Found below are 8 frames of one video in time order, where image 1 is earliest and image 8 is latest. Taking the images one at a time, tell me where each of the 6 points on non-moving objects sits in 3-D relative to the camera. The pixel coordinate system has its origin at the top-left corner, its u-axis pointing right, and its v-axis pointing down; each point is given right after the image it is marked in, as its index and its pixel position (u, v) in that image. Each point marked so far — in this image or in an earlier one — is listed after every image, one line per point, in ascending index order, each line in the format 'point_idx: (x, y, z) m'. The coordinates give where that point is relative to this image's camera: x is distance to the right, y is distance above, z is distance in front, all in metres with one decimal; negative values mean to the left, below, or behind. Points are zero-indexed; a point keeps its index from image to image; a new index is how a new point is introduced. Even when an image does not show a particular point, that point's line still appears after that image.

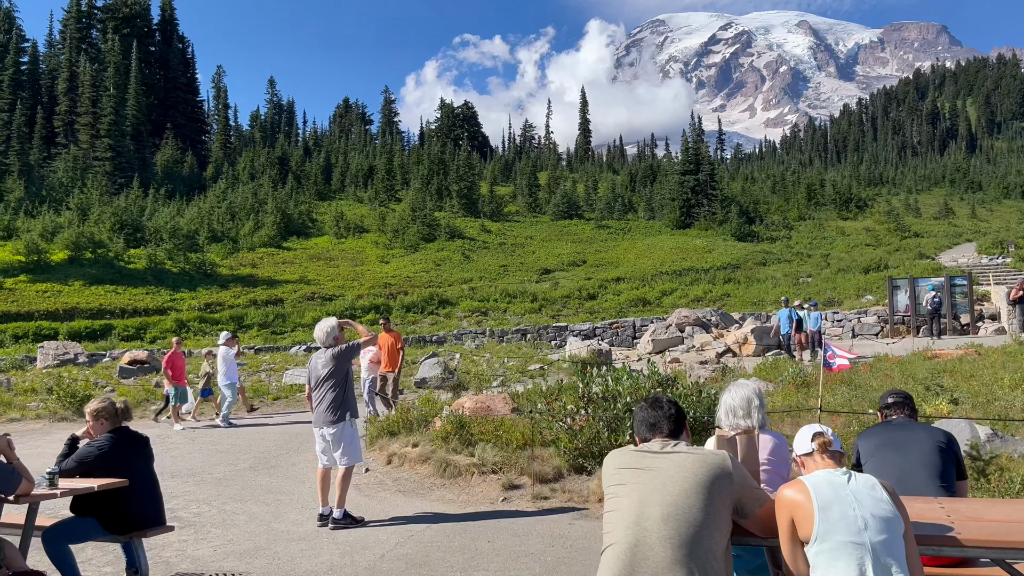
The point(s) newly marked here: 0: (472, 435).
0: (-0.5, -1.8, +8.0) m
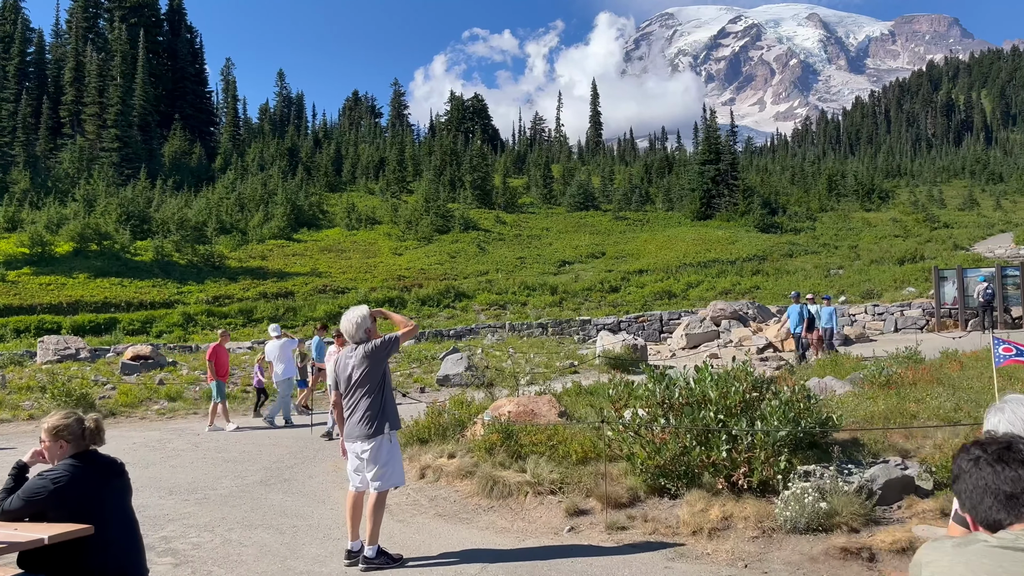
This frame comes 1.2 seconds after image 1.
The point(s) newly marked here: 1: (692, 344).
0: (+0.1, -1.7, +6.8) m
1: (+5.3, -1.7, +19.2) m
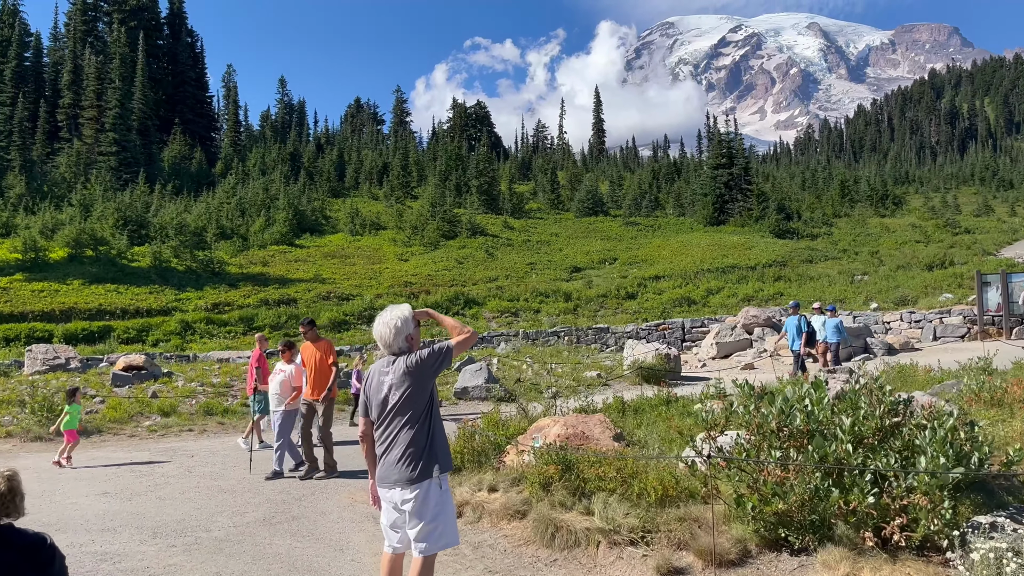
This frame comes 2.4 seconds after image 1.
0: (+0.6, -1.6, +5.5) m
1: (+5.8, -1.8, +17.9) m
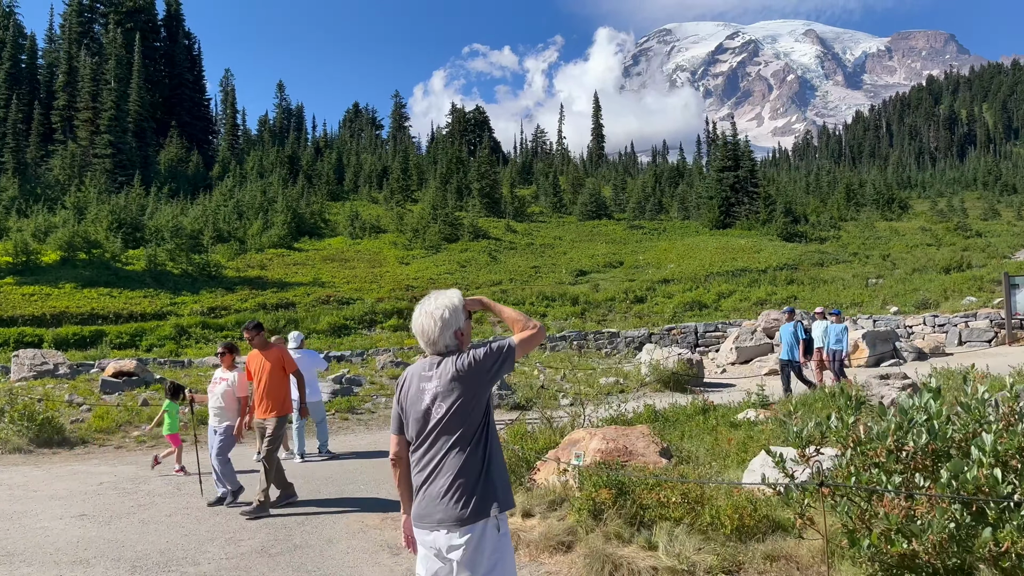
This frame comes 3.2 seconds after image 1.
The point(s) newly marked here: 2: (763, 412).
0: (+0.9, -1.6, +4.7) m
1: (+6.1, -1.9, +17.1) m
2: (+3.2, -1.6, +8.3) m
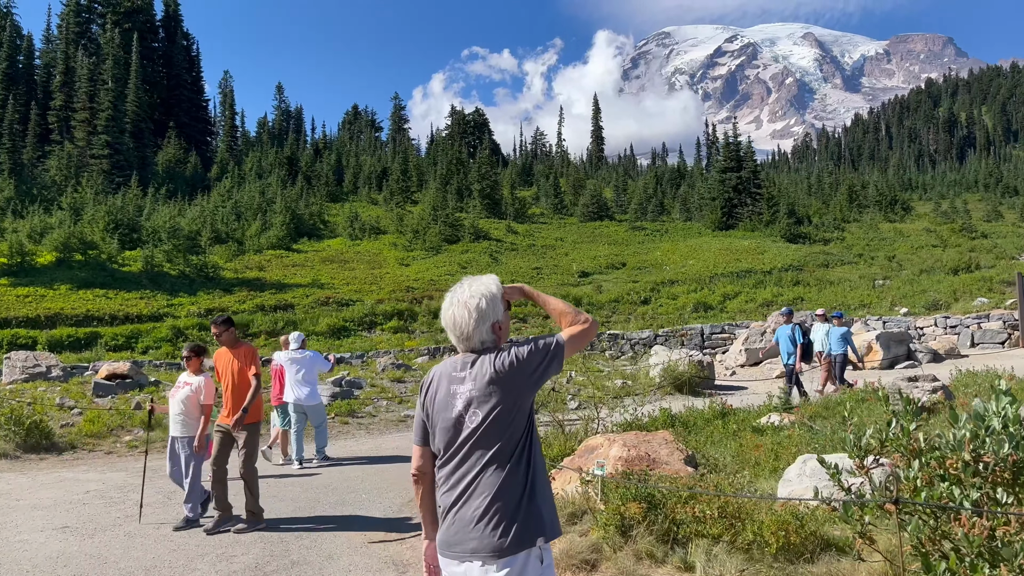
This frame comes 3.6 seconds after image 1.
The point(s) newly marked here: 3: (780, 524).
0: (+1.1, -1.5, +4.3) m
1: (+6.2, -1.9, +16.7) m
2: (+3.4, -1.6, +7.9) m
3: (+1.7, -1.5, +4.0) m
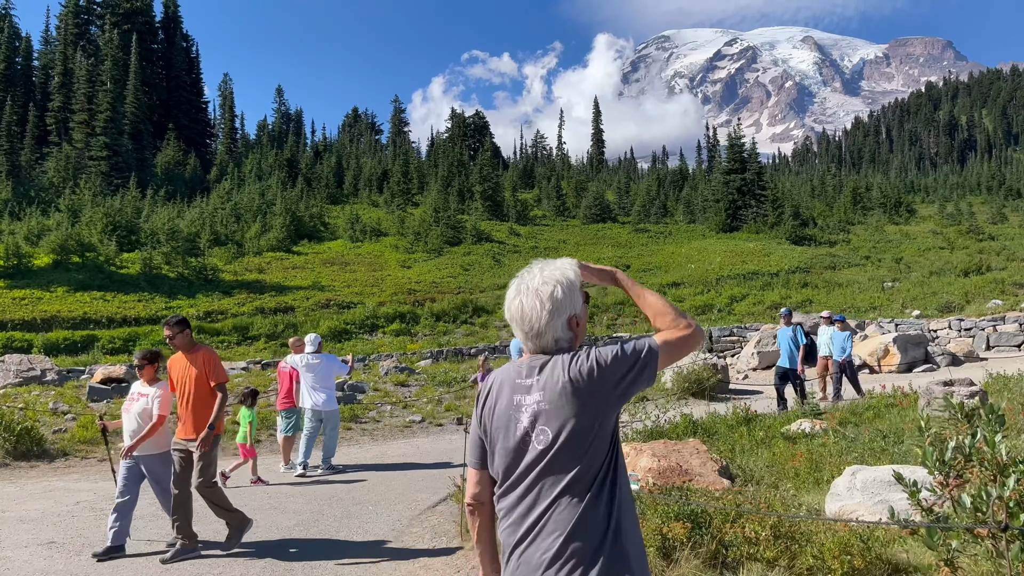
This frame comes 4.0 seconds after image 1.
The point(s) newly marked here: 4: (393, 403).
0: (+1.2, -1.5, +3.8) m
1: (+6.4, -1.9, +16.2) m
2: (+3.5, -1.6, +7.4) m
3: (+1.8, -1.4, +3.6) m
4: (-2.5, -2.4, +13.4) m
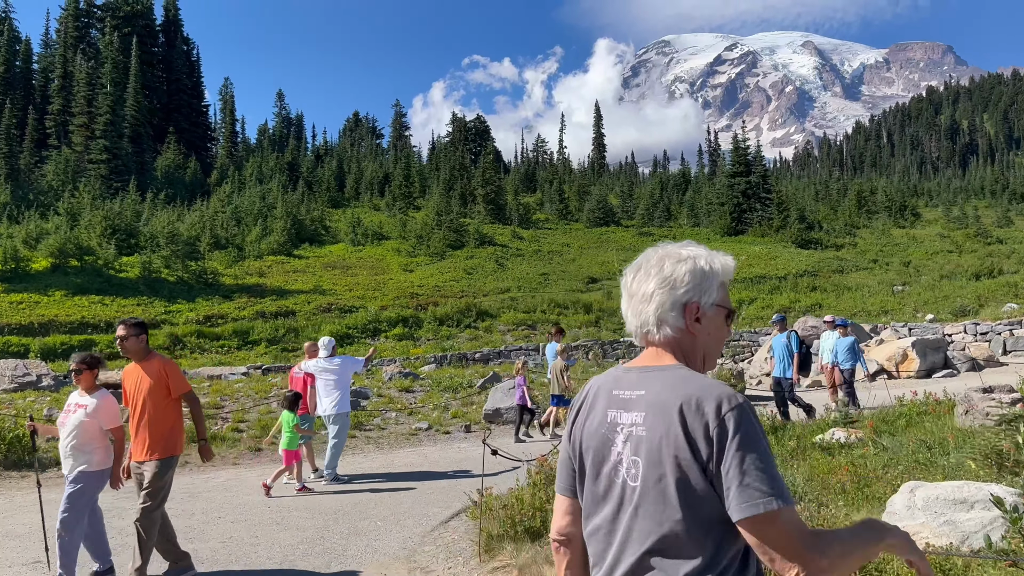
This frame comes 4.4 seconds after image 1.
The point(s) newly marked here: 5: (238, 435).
0: (+1.4, -1.5, +3.4) m
1: (+6.5, -2.0, +15.8) m
2: (+3.7, -1.6, +7.0) m
3: (+2.0, -1.4, +3.2) m
4: (-2.3, -2.4, +12.9) m
5: (-5.2, -2.8, +12.3) m
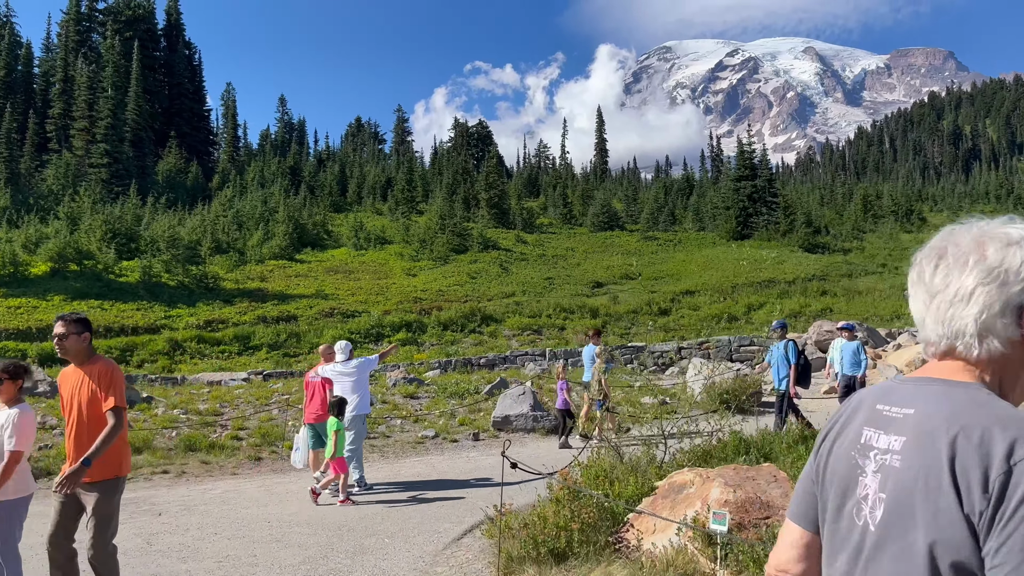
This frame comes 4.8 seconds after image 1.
0: (+1.5, -1.5, +3.0) m
1: (+6.7, -2.0, +15.4) m
2: (+3.8, -1.6, +6.6) m
3: (+2.1, -1.4, +2.8) m
4: (-2.1, -2.5, +12.5) m
5: (-5.1, -2.8, +11.9) m
